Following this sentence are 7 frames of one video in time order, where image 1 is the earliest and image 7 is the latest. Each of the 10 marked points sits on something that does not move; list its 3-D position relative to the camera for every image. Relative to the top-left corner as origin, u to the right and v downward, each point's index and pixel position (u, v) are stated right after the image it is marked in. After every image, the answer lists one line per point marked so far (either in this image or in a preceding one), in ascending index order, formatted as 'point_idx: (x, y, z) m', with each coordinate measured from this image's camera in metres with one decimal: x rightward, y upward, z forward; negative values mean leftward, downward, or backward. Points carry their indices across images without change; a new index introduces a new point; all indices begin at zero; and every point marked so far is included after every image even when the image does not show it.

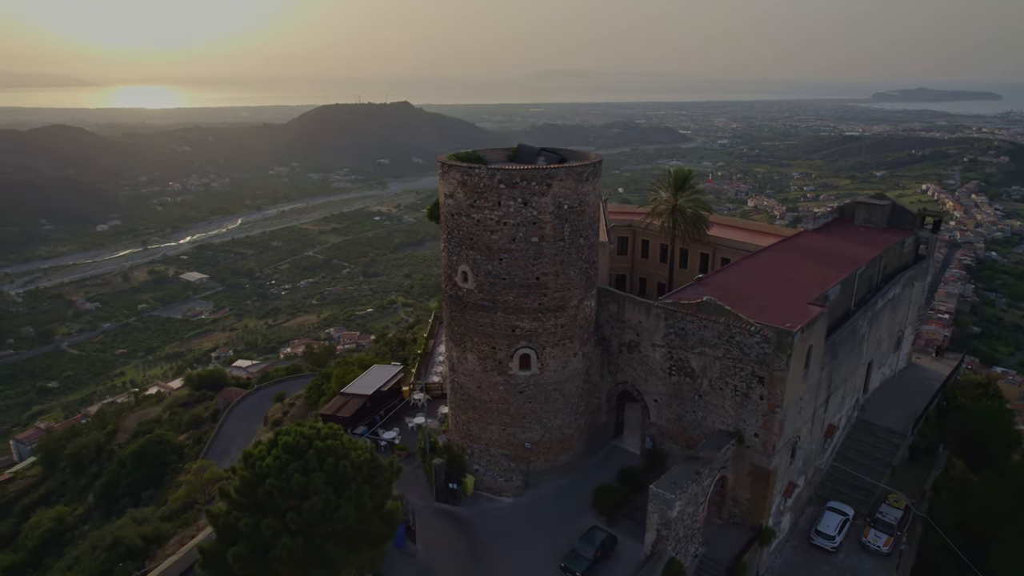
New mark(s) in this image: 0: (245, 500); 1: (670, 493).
0: (-4.9, -3.9, +12.2) m
1: (+3.9, -5.0, +16.3) m
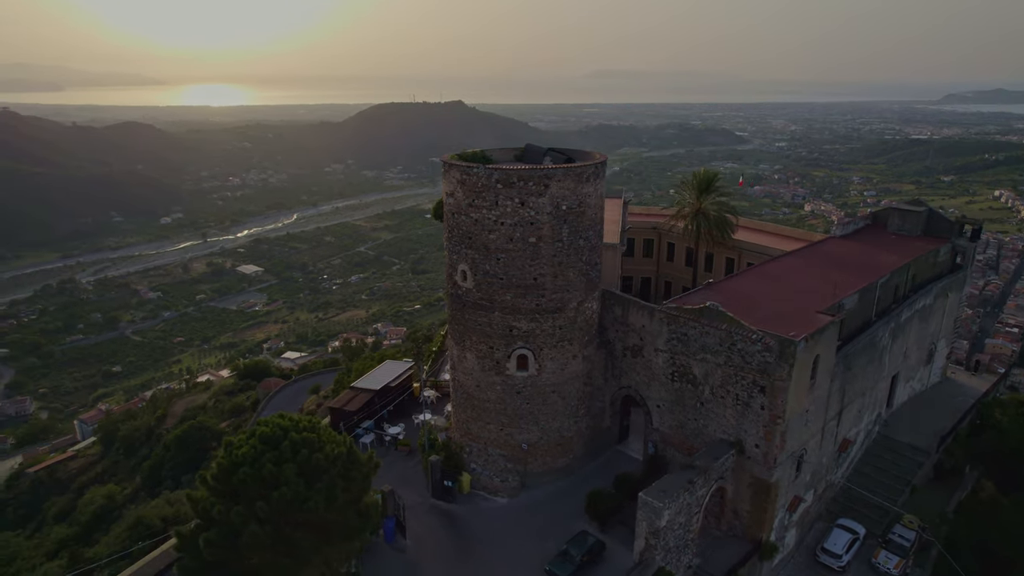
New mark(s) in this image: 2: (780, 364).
0: (-5.5, -3.8, +12.5) m
1: (+3.5, -5.1, +16.0) m
2: (+6.8, -1.9, +16.9) m
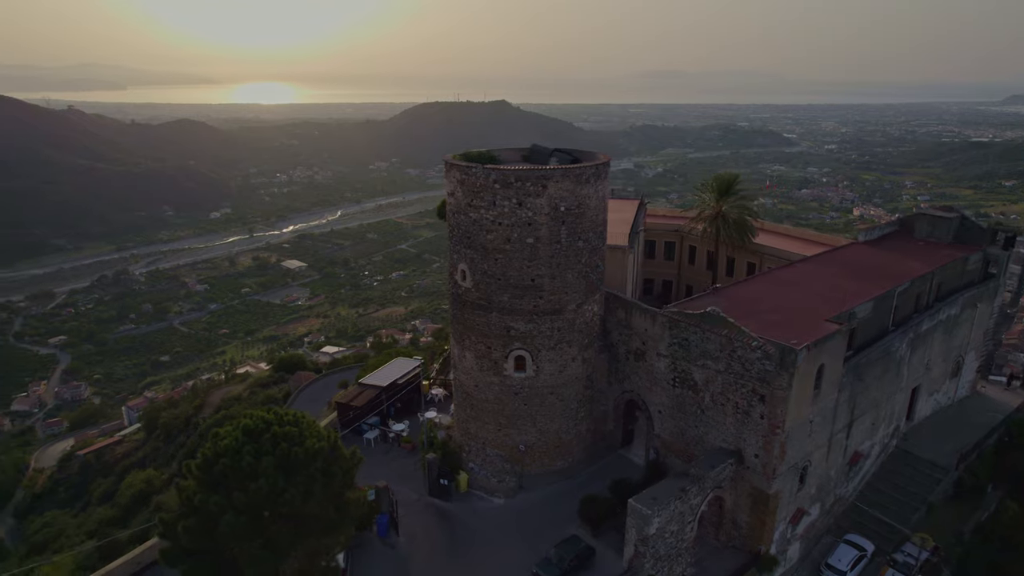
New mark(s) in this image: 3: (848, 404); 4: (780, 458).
0: (-6.0, -3.7, +12.8) m
1: (+3.2, -5.2, +15.7) m
2: (+6.6, -2.1, +16.4) m
3: (+9.8, -3.4, +19.4) m
4: (+6.9, -4.4, +17.1) m
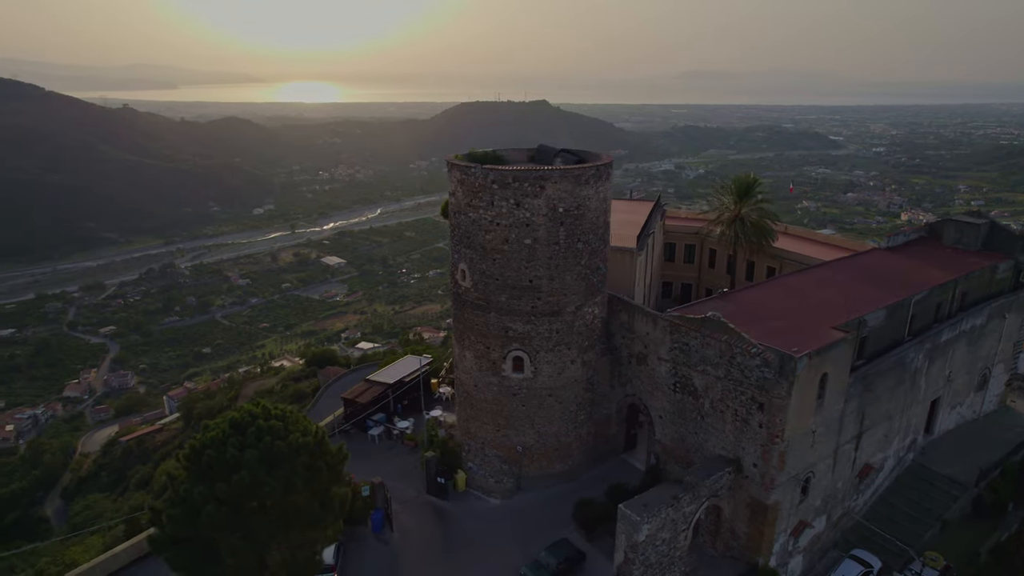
0: (-6.4, -3.6, +13.2) m
1: (+2.9, -5.3, +15.5) m
2: (+6.4, -2.2, +16.0) m
3: (+9.8, -3.6, +18.8) m
4: (+6.7, -4.5, +16.6) m
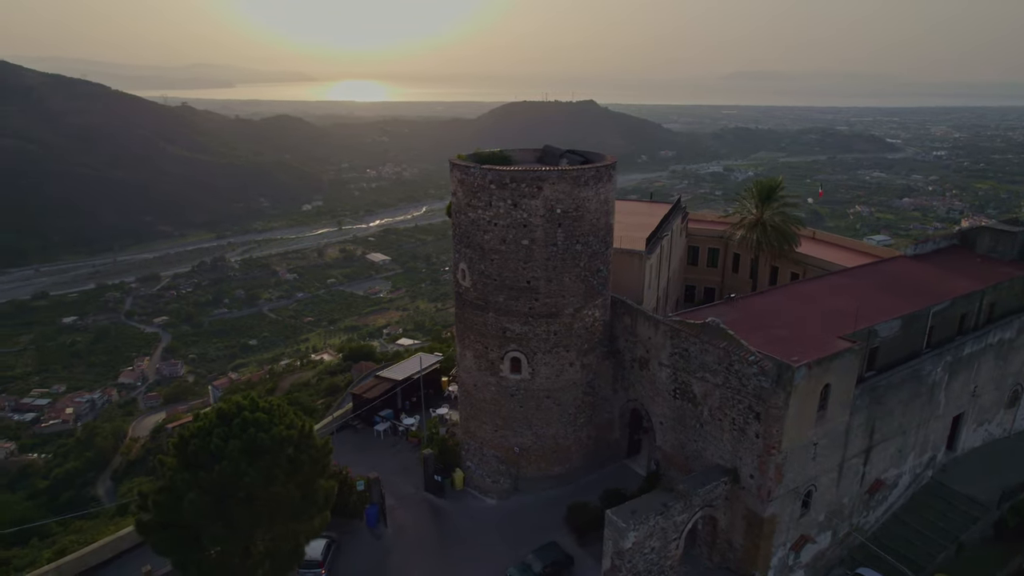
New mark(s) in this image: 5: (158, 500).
0: (-6.8, -3.4, +13.6) m
1: (+2.6, -5.4, +15.3) m
2: (+6.2, -2.4, +15.5) m
3: (+9.7, -3.8, +18.1) m
4: (+6.4, -4.7, +16.2) m
5: (-7.0, -4.3, +13.3) m
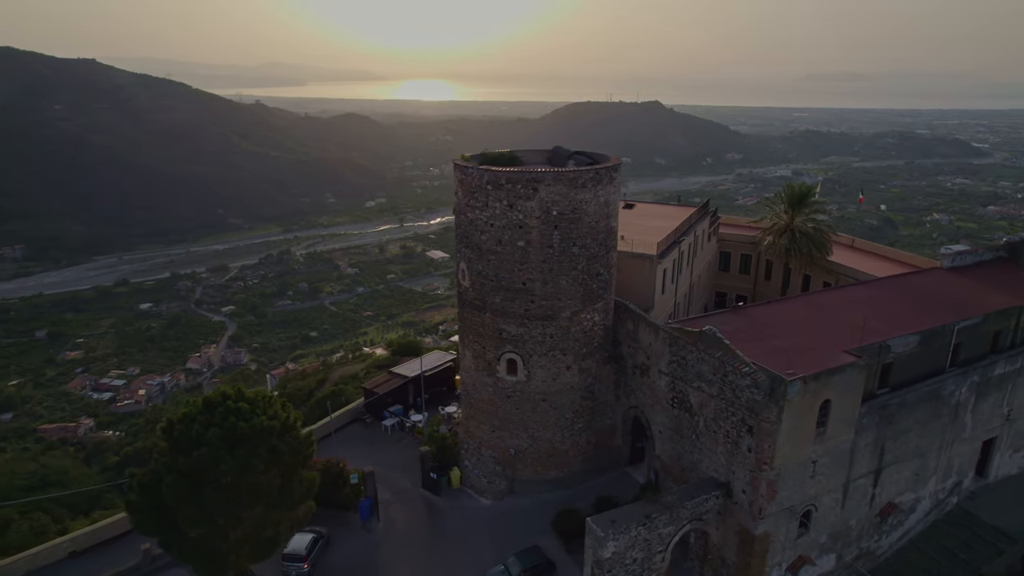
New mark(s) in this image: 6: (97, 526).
0: (-7.4, -3.2, +14.1) m
1: (+2.0, -5.5, +15.0) m
2: (+5.7, -2.6, +15.0) m
3: (+9.4, -4.1, +17.2) m
4: (+6.0, -4.9, +15.6) m
5: (-7.7, -4.1, +13.9) m
6: (-11.4, -6.5, +18.2) m
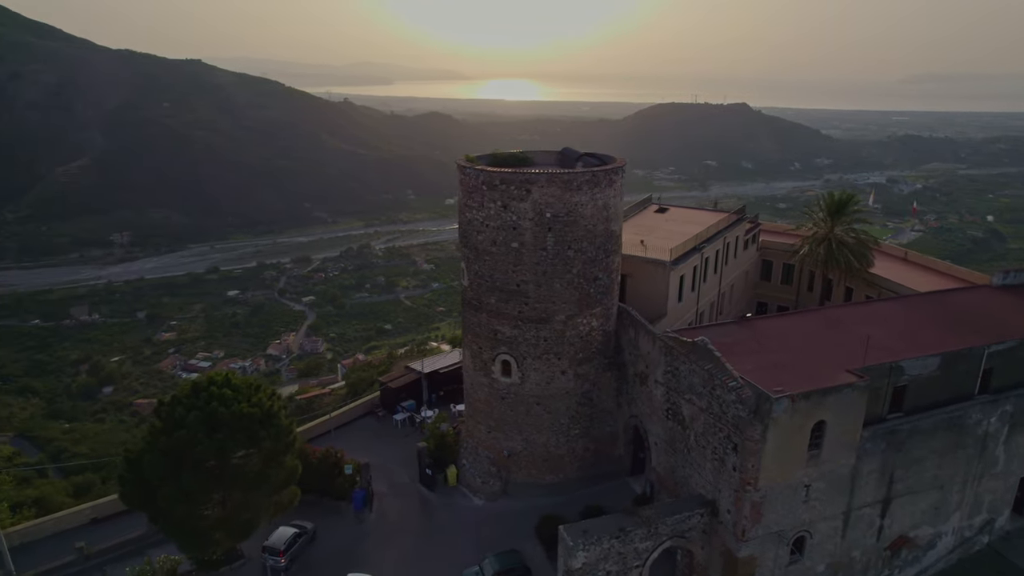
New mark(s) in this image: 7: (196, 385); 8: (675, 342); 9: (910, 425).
0: (-8.1, -3.0, +14.9) m
1: (+1.3, -5.6, +14.7) m
2: (+5.1, -2.9, +14.2) m
3: (+8.9, -4.5, +16.1) m
4: (+5.3, -5.2, +14.8) m
5: (-8.4, -3.8, +14.7) m
6: (-11.7, -6.1, +19.4) m
7: (-7.1, -2.2, +15.0) m
8: (+4.2, -1.4, +16.9) m
9: (+9.7, -3.3, +15.9) m
